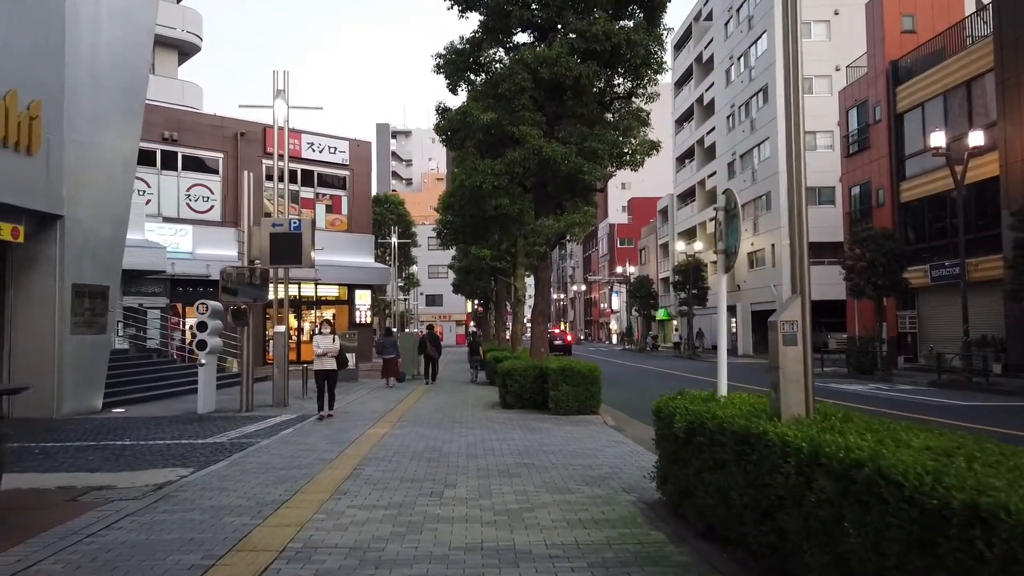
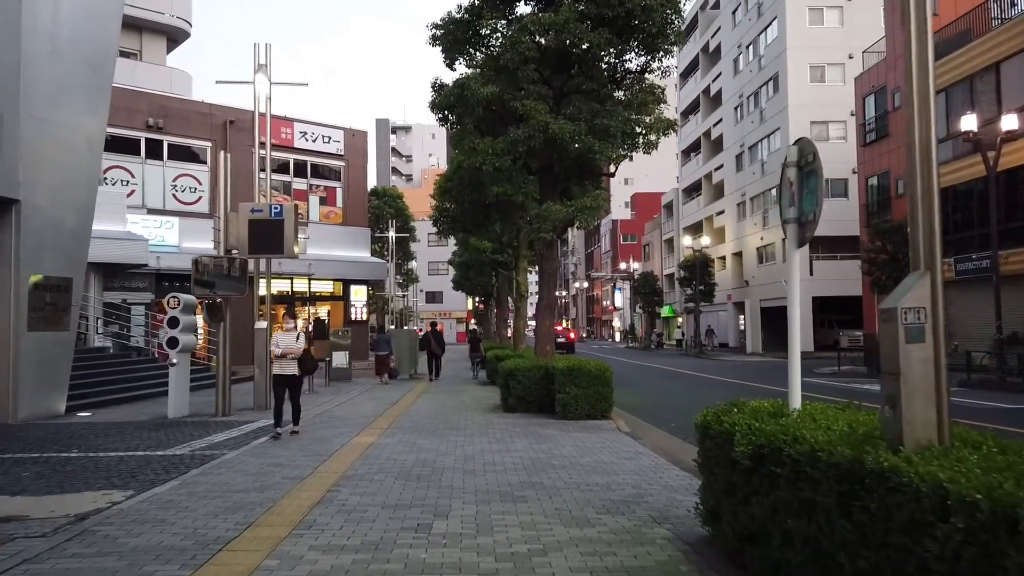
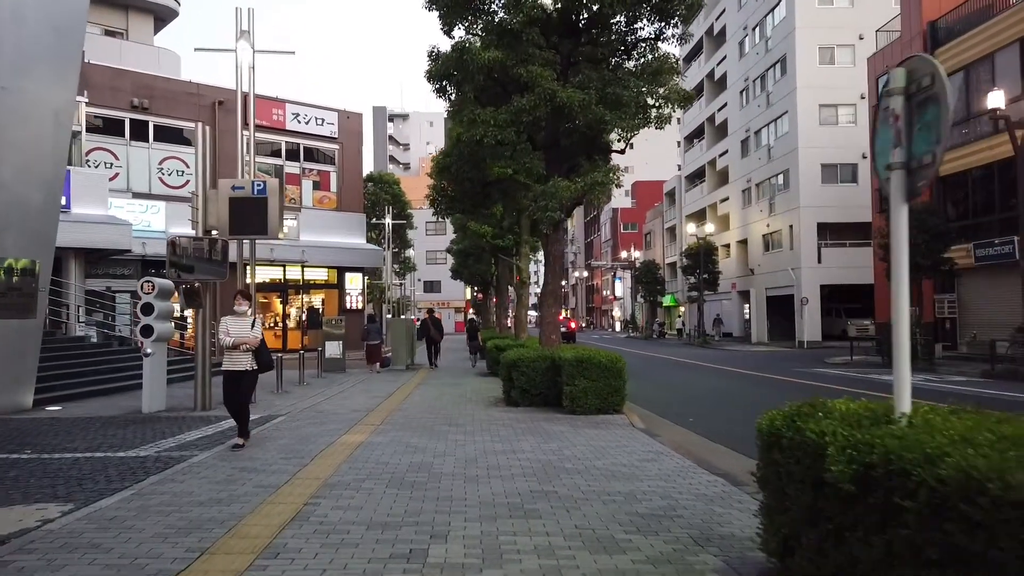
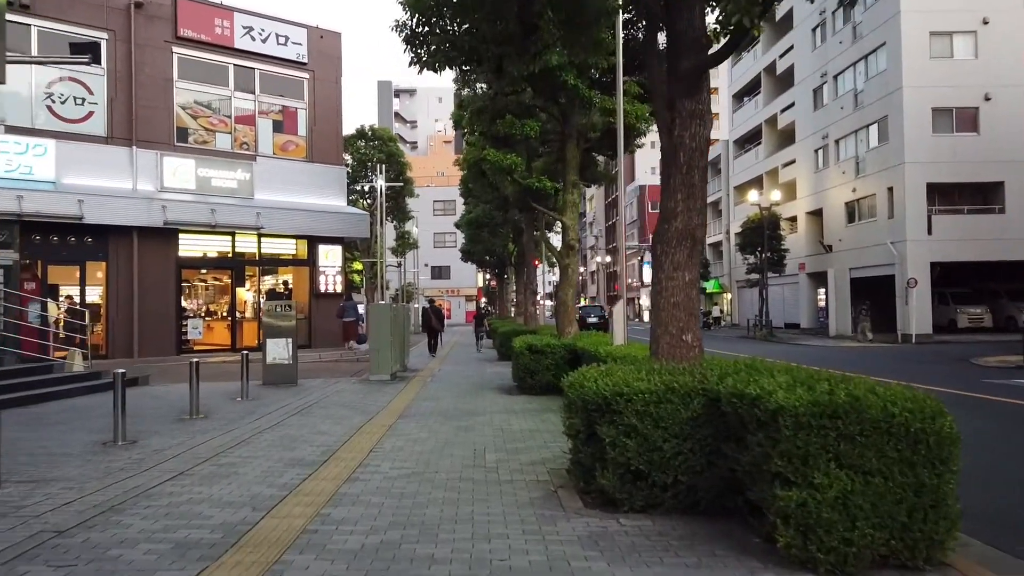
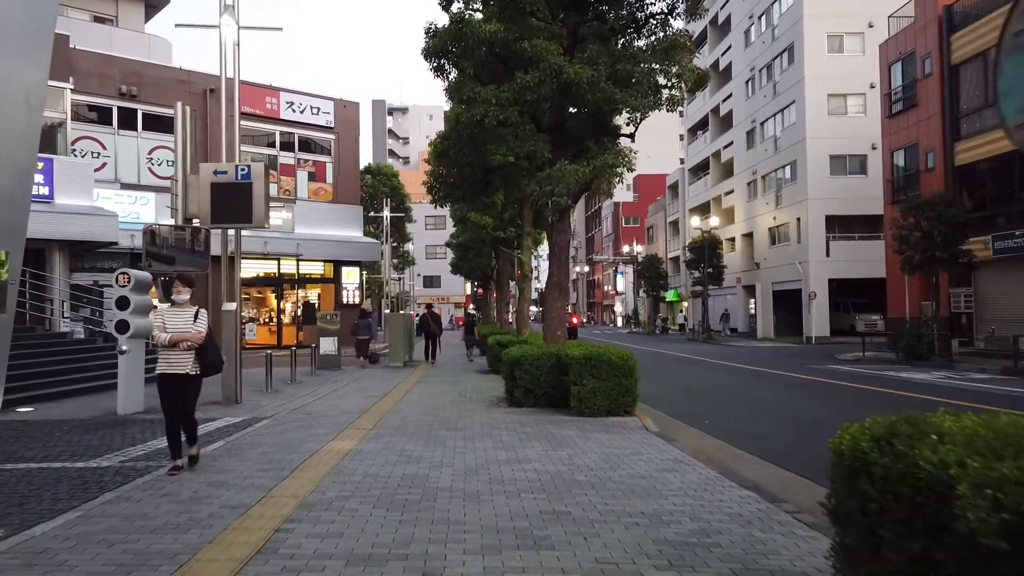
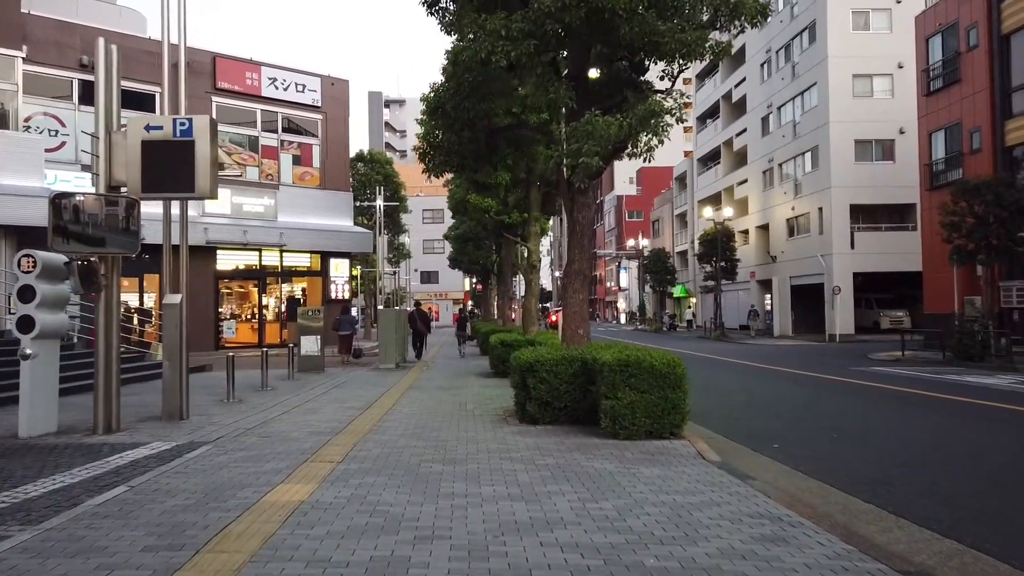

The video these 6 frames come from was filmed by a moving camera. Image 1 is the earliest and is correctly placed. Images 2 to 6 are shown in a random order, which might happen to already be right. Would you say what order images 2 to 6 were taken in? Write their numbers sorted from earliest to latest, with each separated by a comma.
2, 3, 5, 6, 4
